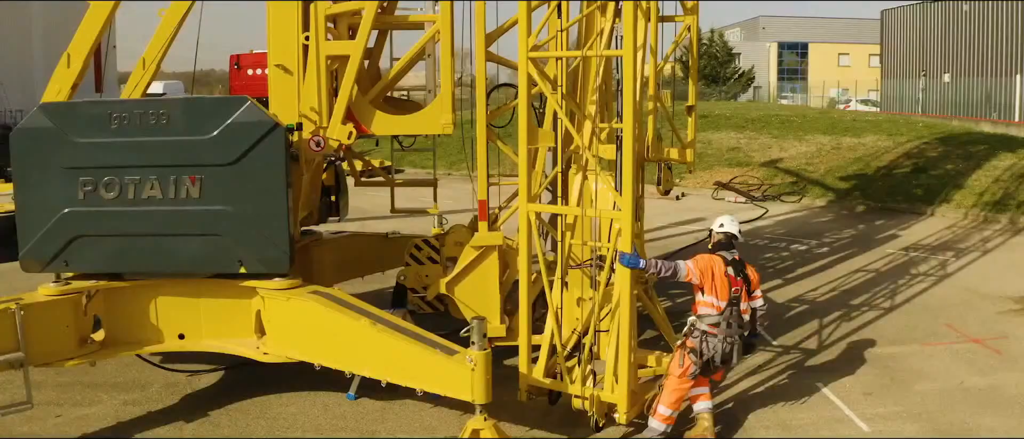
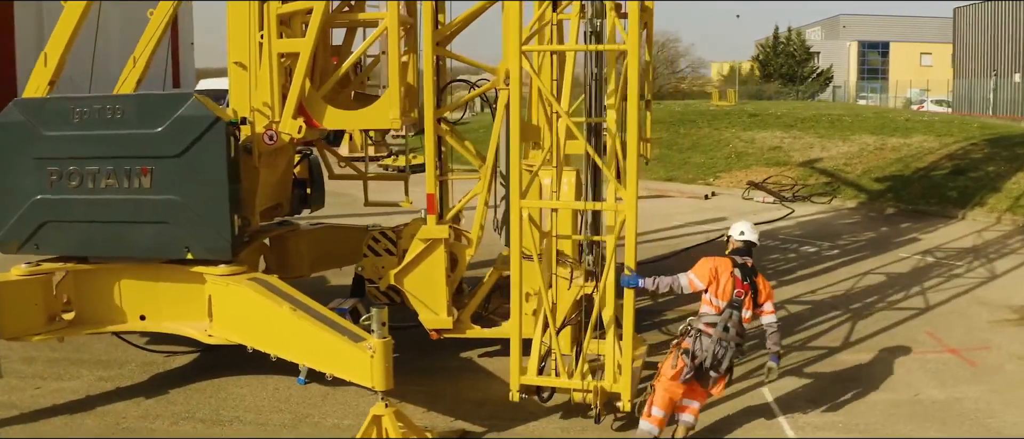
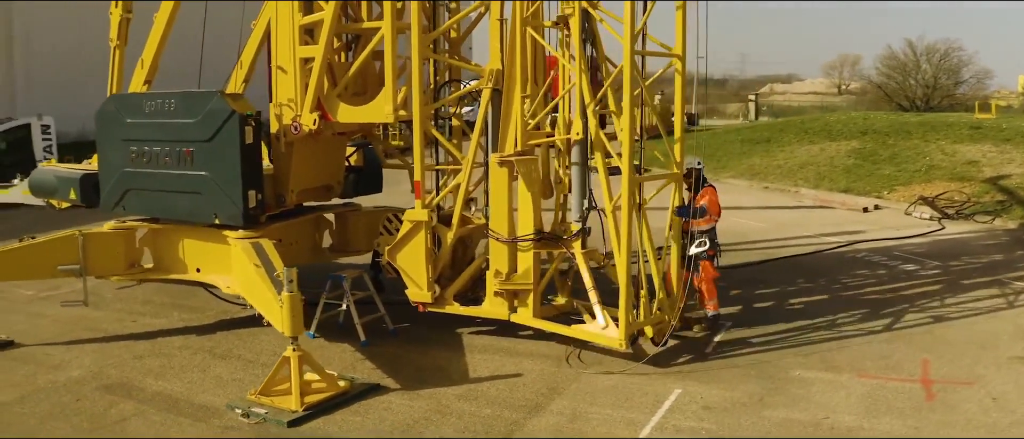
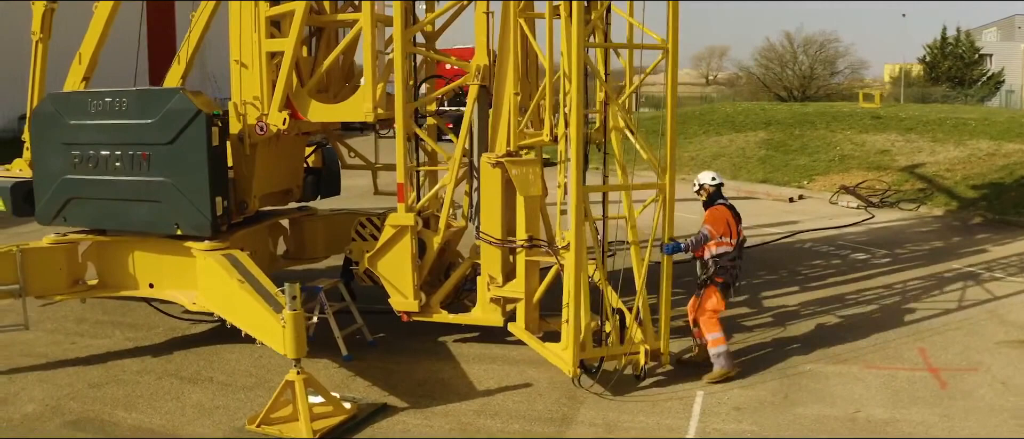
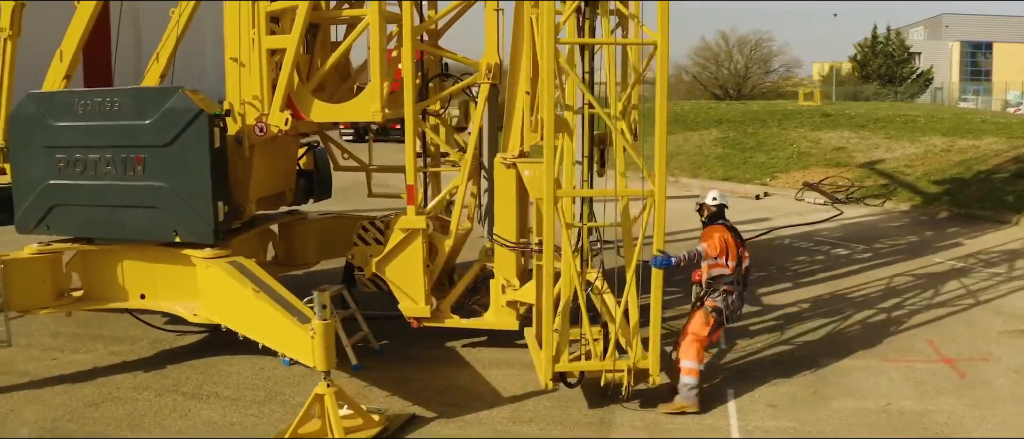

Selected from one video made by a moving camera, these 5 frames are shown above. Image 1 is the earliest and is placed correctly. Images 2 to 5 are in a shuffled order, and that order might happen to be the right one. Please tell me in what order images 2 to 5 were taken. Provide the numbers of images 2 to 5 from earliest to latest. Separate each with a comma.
2, 5, 4, 3
